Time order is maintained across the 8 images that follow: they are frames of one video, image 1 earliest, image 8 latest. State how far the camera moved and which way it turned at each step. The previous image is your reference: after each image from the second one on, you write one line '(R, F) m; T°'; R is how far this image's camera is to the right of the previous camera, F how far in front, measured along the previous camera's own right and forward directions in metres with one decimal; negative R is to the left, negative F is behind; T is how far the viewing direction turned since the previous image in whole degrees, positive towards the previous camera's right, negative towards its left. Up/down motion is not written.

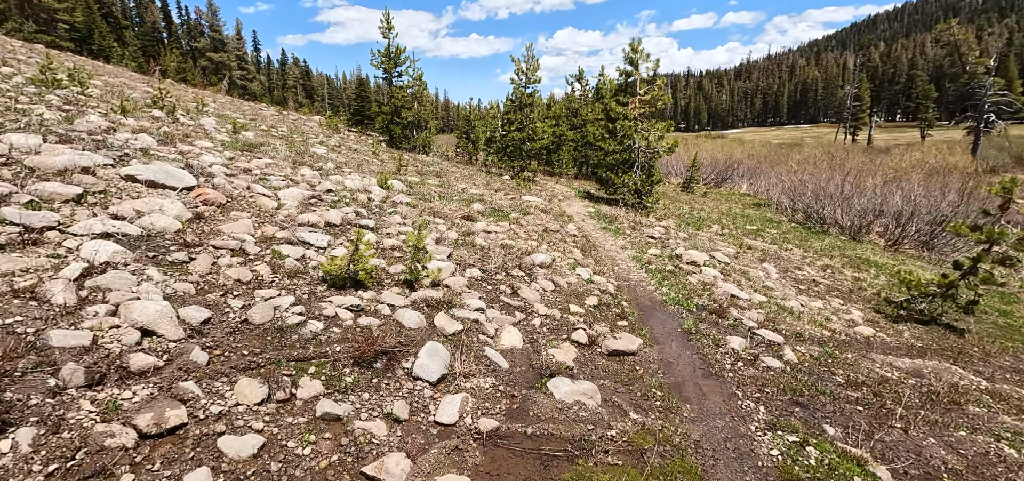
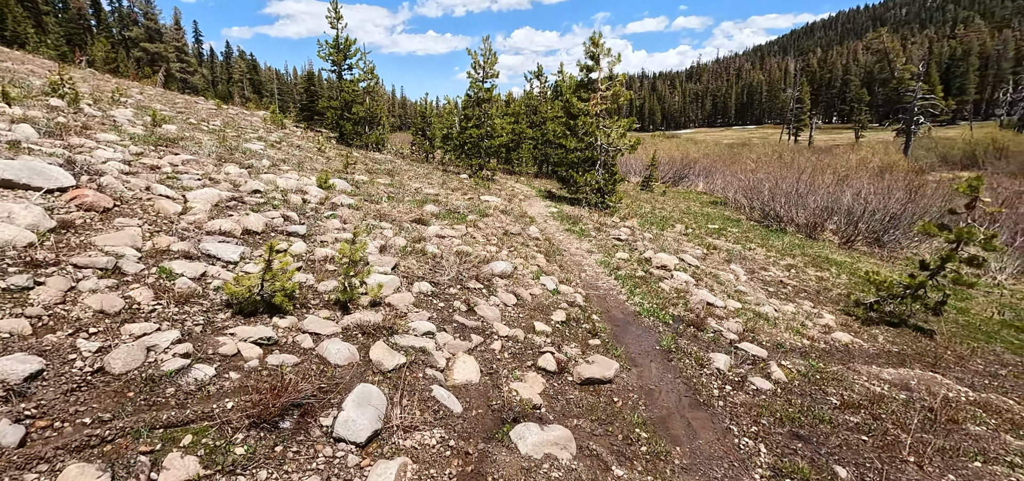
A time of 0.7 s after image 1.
(+0.1, +0.9) m; +5°
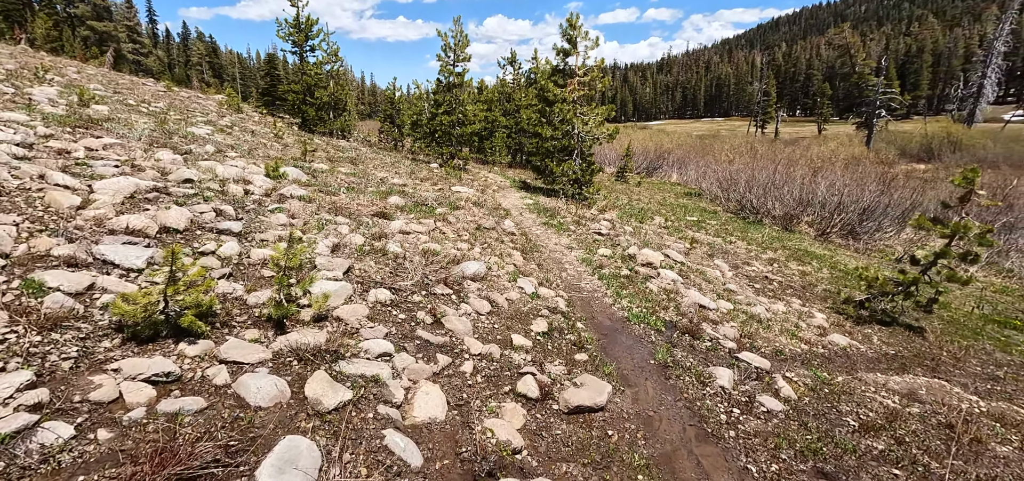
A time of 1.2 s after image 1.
(0.0, +0.8) m; +3°
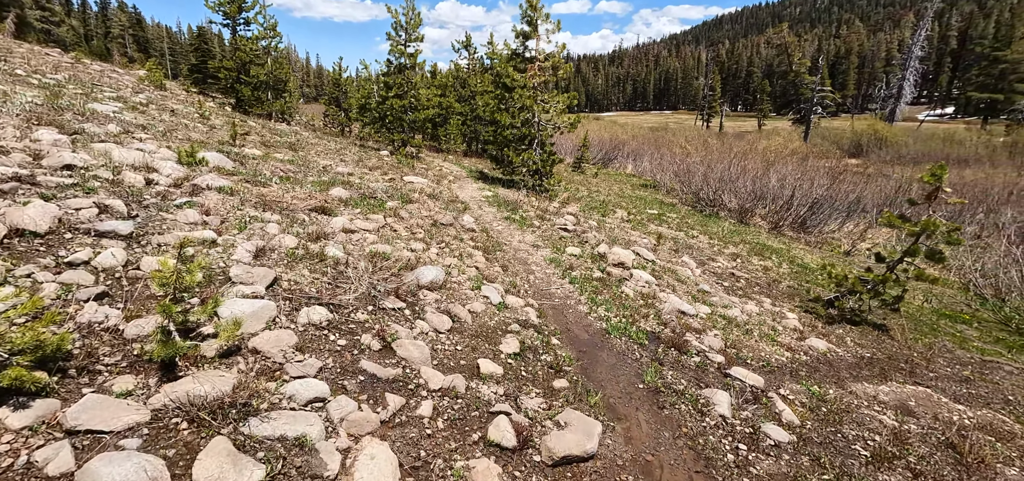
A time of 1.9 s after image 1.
(-0.1, +0.8) m; +5°
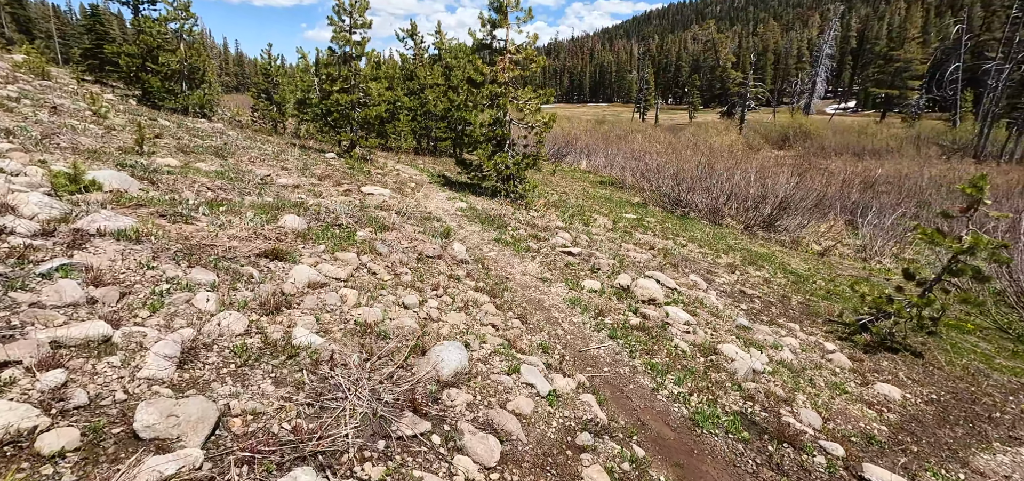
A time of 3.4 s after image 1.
(-0.8, +1.6) m; +7°
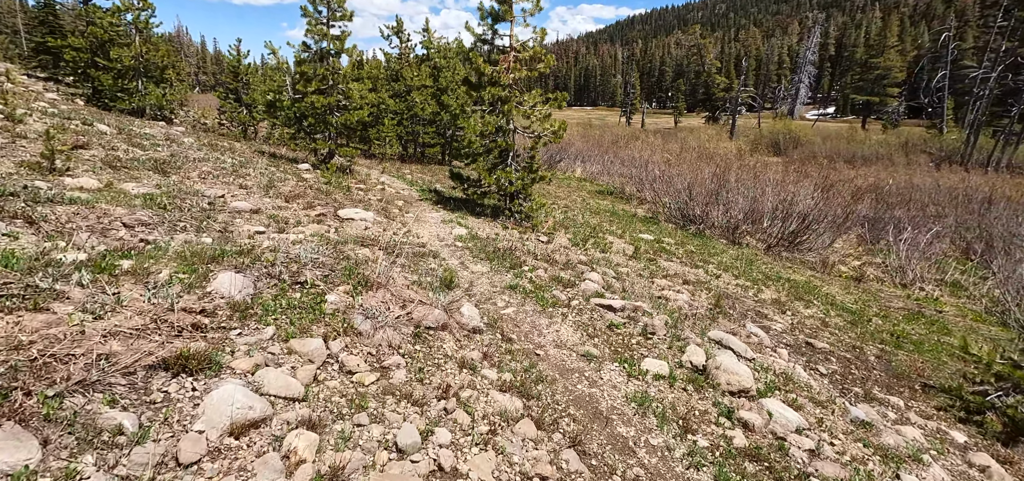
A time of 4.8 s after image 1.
(-0.5, +1.9) m; +2°
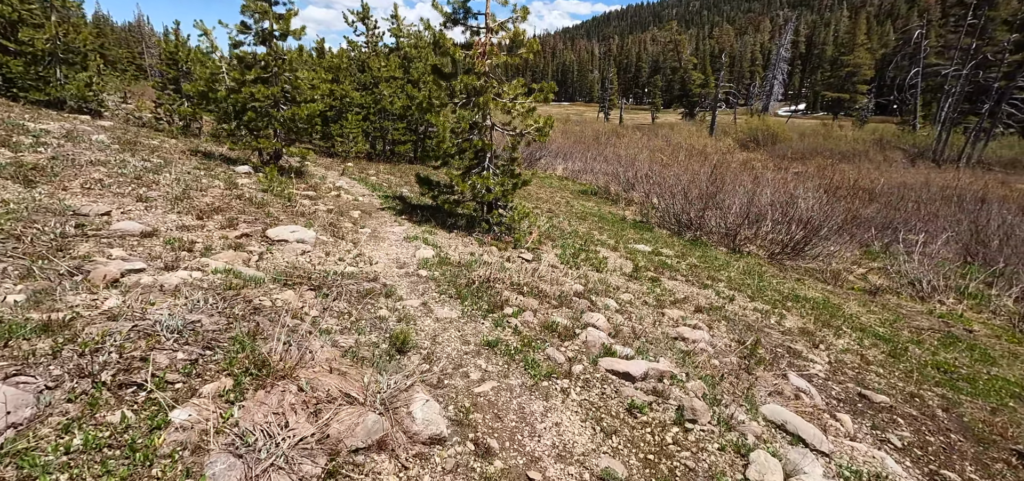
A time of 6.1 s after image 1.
(0.0, +1.8) m; +3°
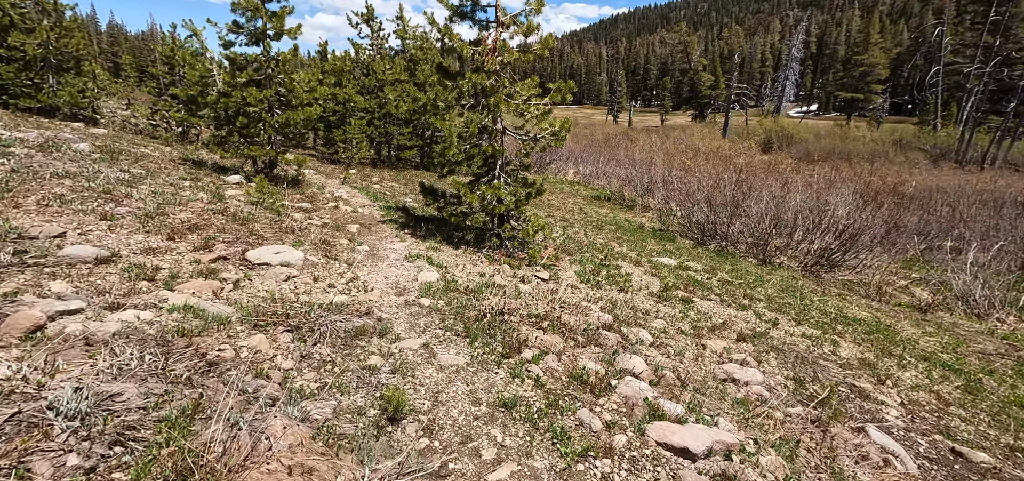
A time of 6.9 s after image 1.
(-0.1, +1.0) m; -1°
